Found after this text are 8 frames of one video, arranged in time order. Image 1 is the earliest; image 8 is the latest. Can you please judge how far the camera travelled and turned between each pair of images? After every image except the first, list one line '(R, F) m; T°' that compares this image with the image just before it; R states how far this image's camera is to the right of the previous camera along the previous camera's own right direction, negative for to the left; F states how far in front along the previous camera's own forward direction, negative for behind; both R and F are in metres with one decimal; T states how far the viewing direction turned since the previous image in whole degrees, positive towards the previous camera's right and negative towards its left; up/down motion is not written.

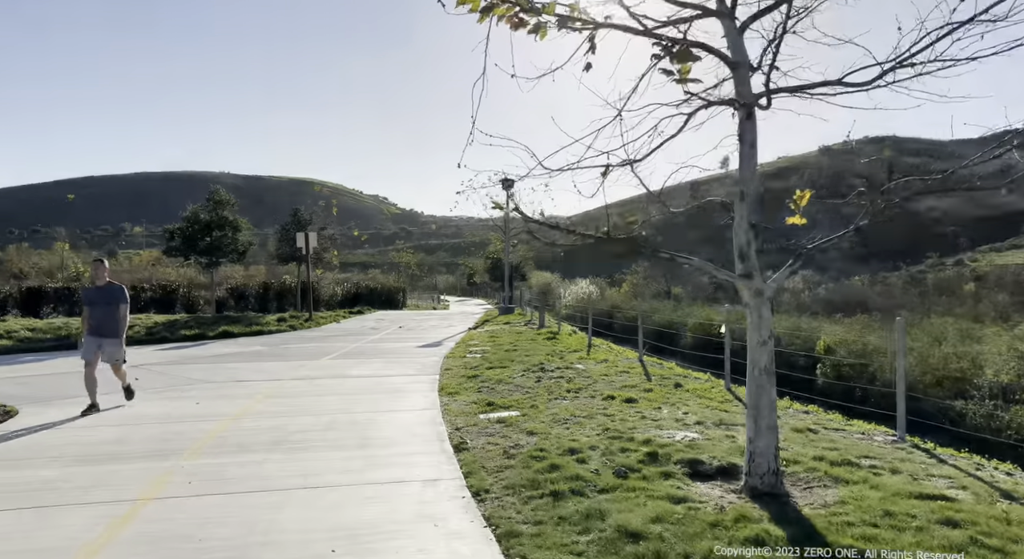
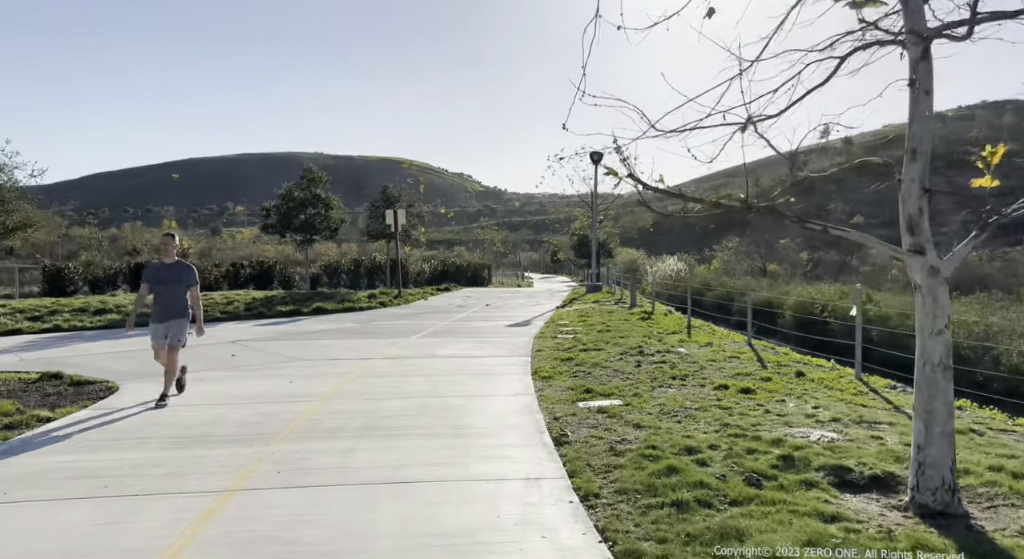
(-0.2, +0.6) m; -7°
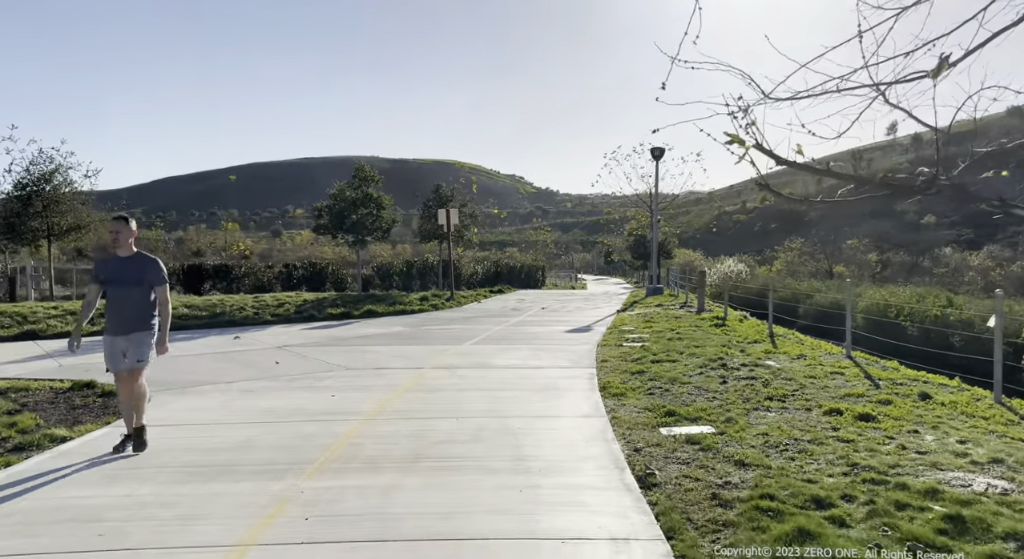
(-0.2, +0.9) m; -5°
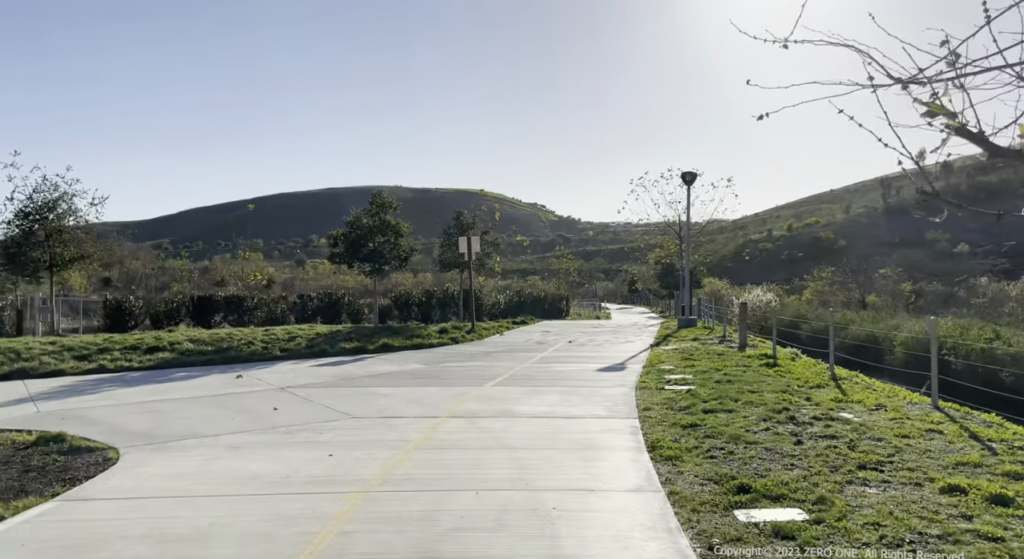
(-0.1, +1.0) m; -2°
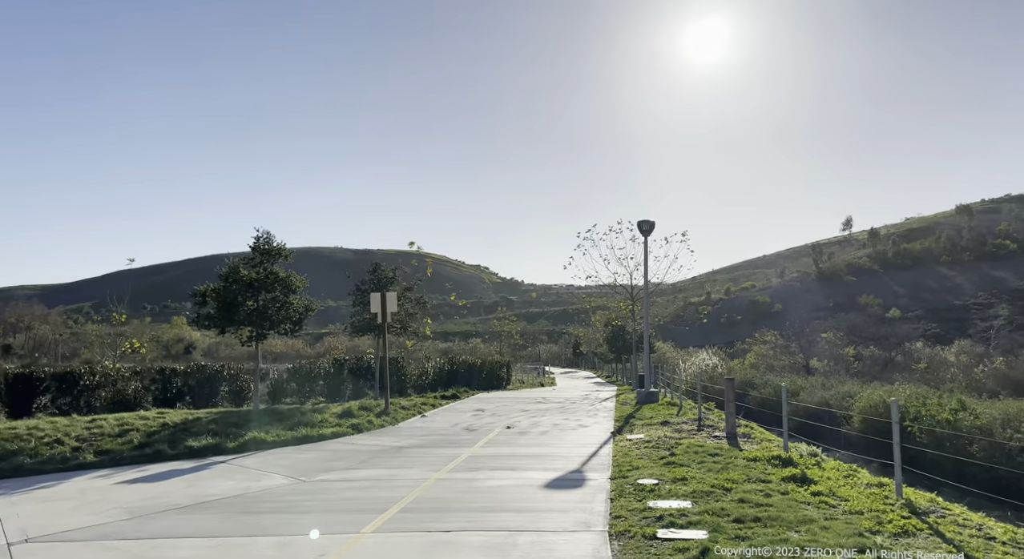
(+0.4, +3.5) m; +5°
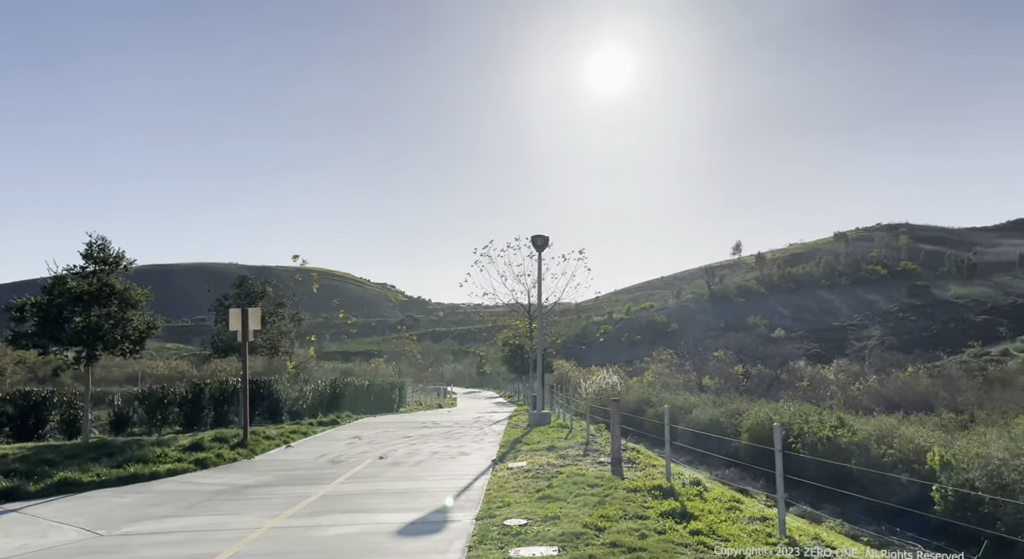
(+0.6, +0.9) m; +8°
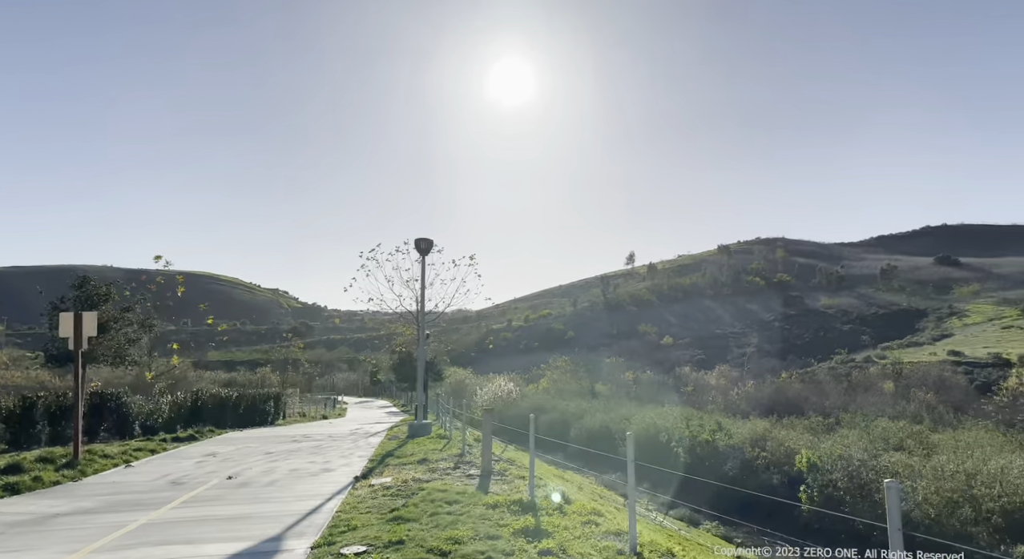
(+0.5, +0.5) m; +9°
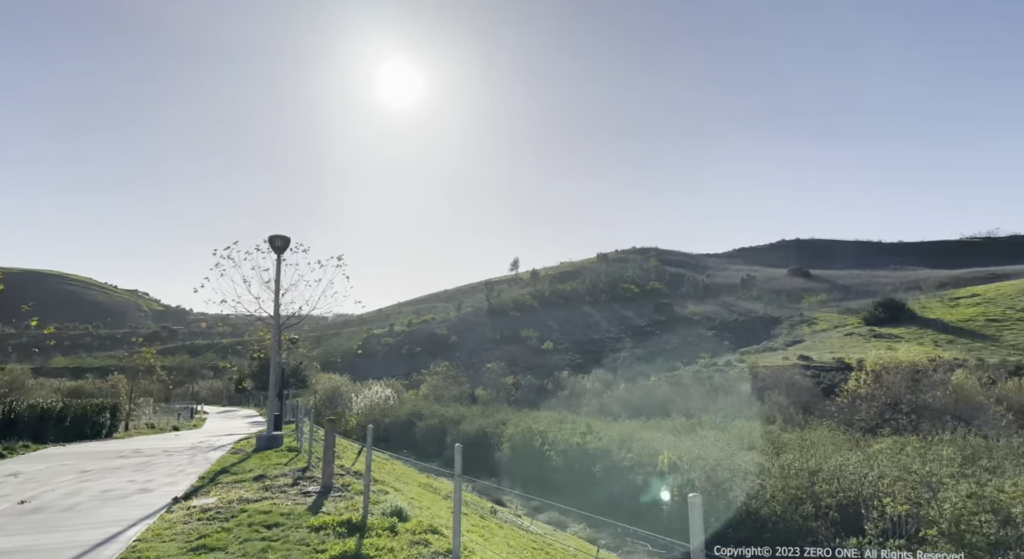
(+0.6, +0.5) m; +10°
